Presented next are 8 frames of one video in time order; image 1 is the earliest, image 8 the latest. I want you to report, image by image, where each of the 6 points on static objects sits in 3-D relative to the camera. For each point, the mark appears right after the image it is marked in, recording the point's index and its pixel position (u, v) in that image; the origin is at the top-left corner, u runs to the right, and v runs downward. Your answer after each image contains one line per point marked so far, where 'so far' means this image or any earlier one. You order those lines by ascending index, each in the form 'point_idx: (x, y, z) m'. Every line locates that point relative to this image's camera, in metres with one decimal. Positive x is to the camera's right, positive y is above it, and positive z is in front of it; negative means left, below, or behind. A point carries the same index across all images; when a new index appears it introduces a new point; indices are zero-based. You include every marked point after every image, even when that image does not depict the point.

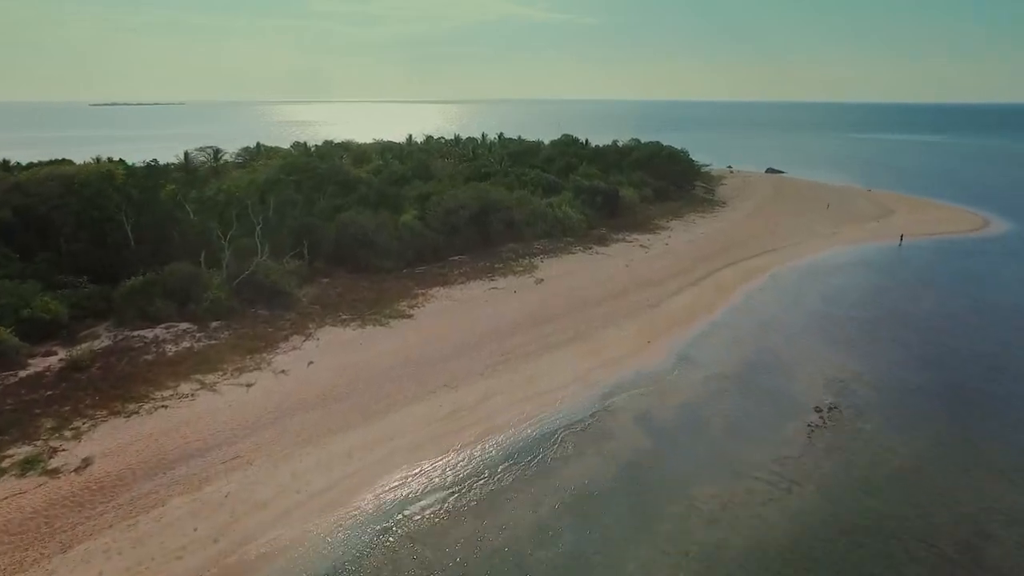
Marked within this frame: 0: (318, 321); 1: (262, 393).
0: (-6.2, -1.0, +19.8) m
1: (-6.1, -2.5, +15.2) m
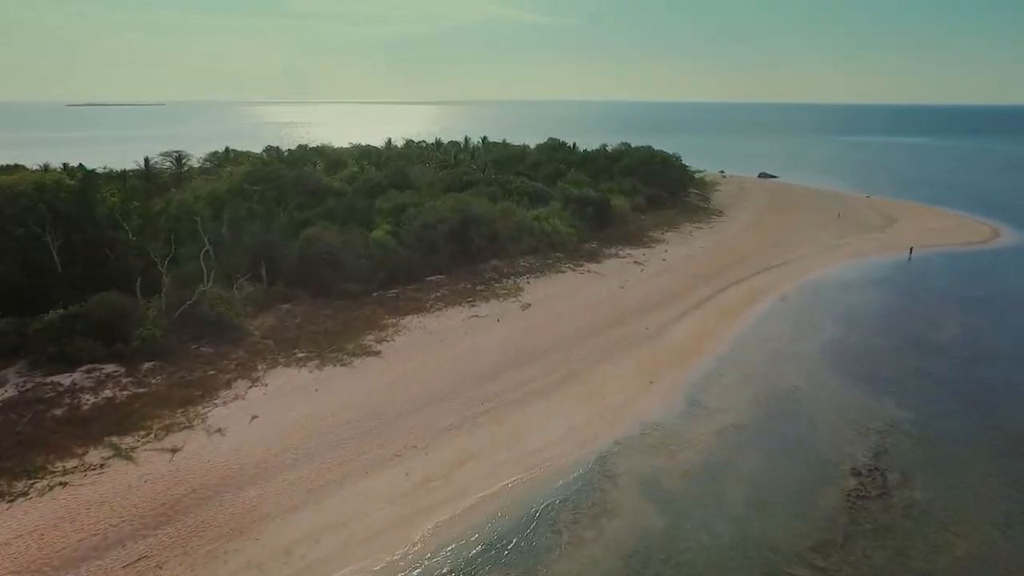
0: (-6.7, -2.0, +17.1) m
1: (-6.5, -3.5, +12.5) m
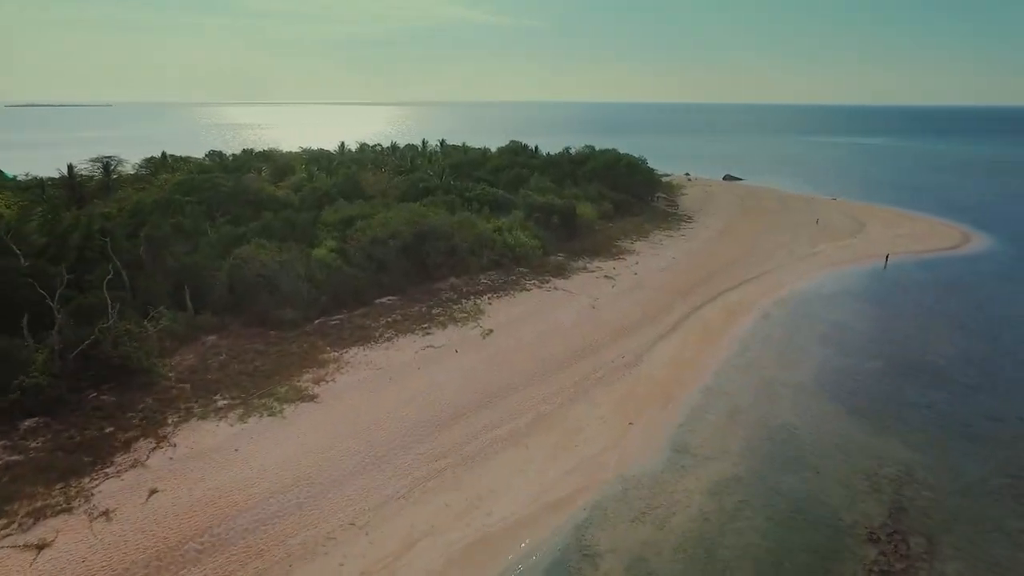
0: (-7.6, -2.8, +14.4) m
1: (-7.2, -4.3, +9.9) m
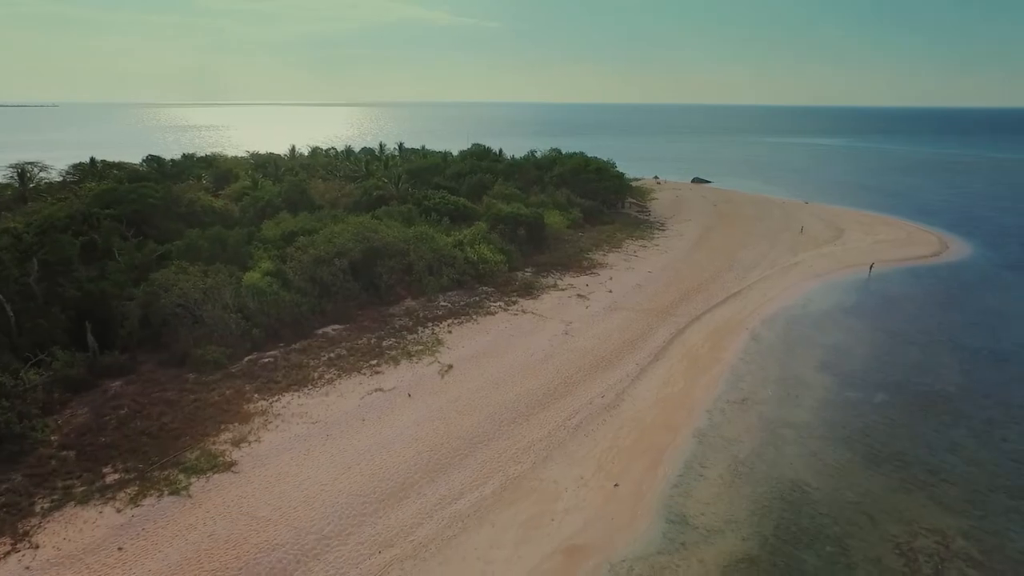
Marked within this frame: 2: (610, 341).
0: (-8.3, -3.7, +11.5) m
1: (-7.6, -5.2, +6.9) m
2: (+3.0, -1.6, +19.1) m
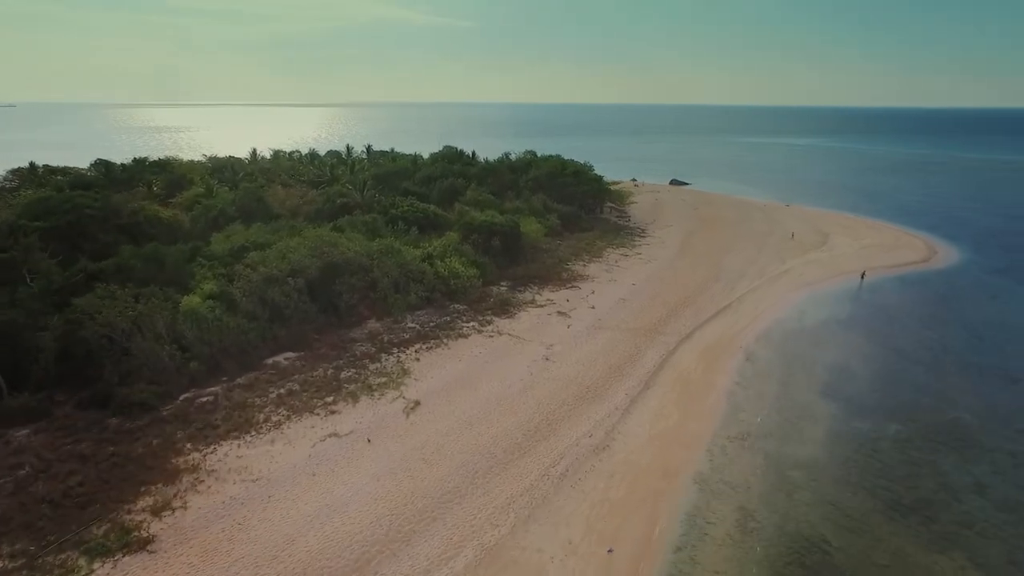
0: (-8.7, -4.4, +9.2) m
1: (-7.8, -5.9, +4.7) m
2: (+2.3, -2.2, +17.3) m
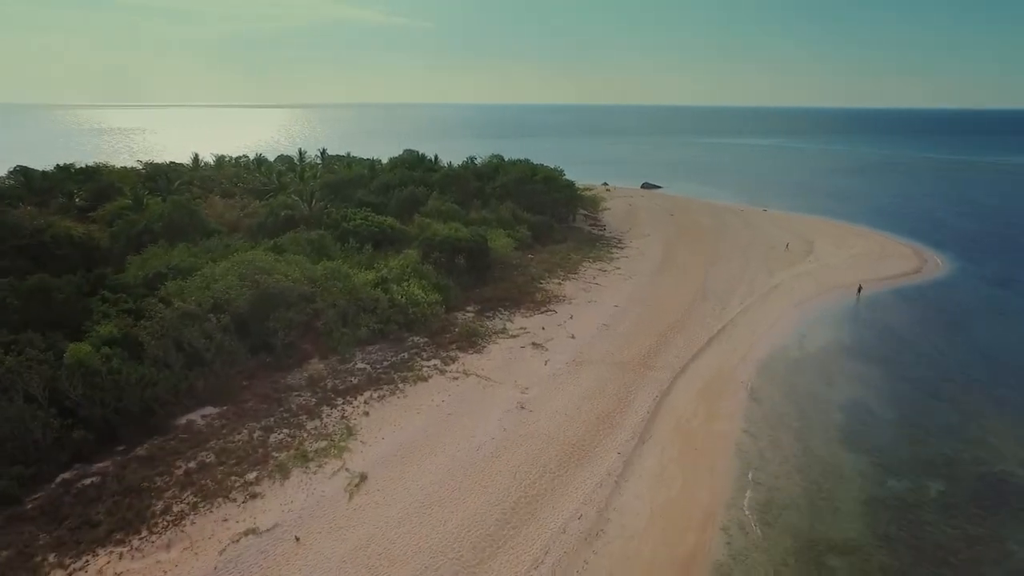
0: (-8.9, -5.4, +5.9) m
1: (-7.8, -6.8, +1.5) m
2: (+1.6, -3.0, +14.5) m
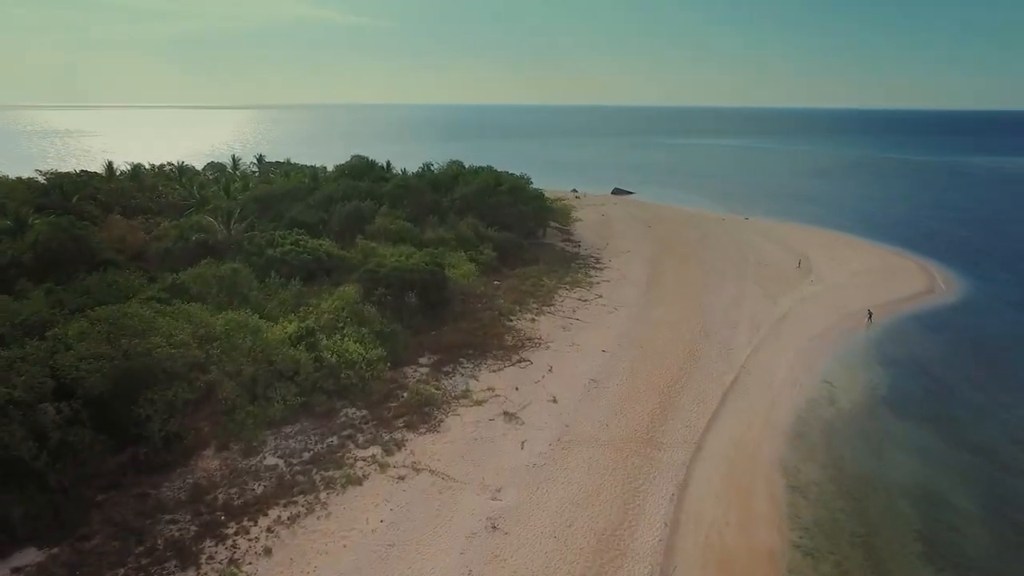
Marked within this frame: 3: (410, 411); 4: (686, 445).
0: (-8.9, -6.7, +1.2) m
1: (-7.5, -8.1, -3.2) m
2: (+1.1, -4.2, +10.4) m
3: (-2.3, -2.8, +14.4) m
4: (+3.9, -3.4, +13.7) m
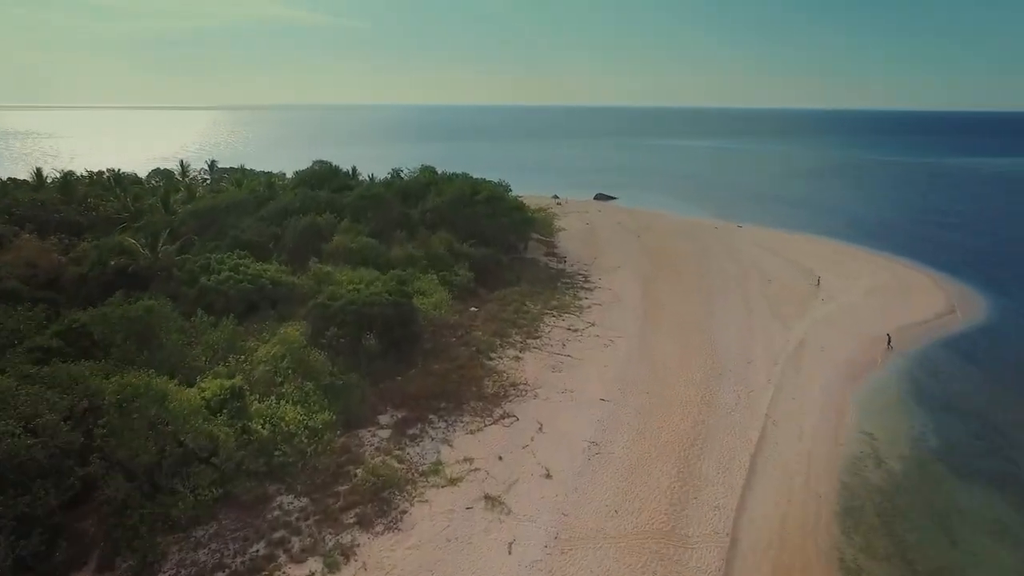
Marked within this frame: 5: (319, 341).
0: (-8.7, -7.7, -2.2) m
1: (-7.1, -9.1, -6.5) m
2: (+0.9, -5.1, +7.3) m
3: (-2.6, -3.7, +11.2) m
4: (+3.6, -4.3, +10.8) m
5: (-4.6, -1.1, +15.1) m
